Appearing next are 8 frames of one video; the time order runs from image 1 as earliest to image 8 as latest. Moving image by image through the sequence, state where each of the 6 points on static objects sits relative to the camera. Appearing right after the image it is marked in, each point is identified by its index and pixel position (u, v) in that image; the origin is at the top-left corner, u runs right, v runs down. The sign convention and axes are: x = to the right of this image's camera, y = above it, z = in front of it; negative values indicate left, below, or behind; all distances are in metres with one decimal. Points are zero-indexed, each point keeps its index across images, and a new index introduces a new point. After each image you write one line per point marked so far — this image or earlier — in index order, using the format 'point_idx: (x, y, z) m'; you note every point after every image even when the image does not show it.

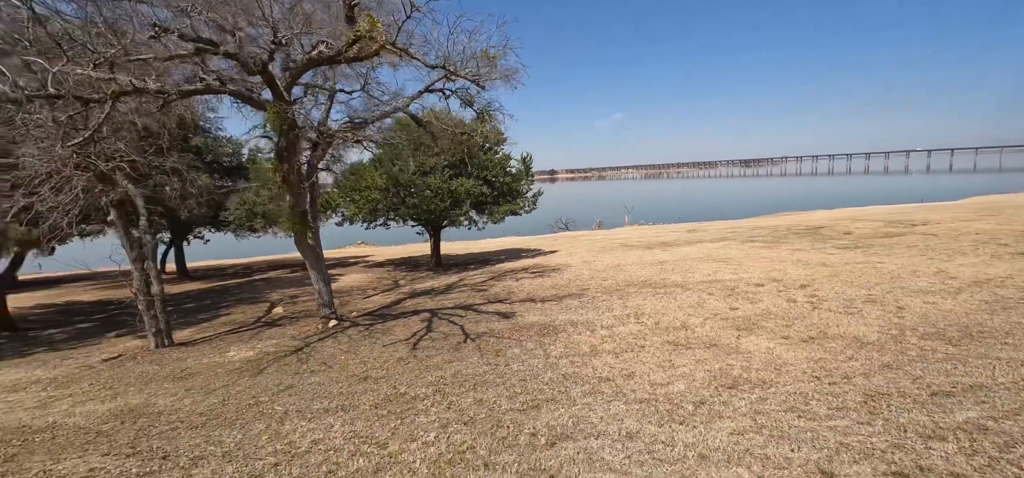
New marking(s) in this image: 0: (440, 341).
0: (-1.1, -1.5, +7.2) m
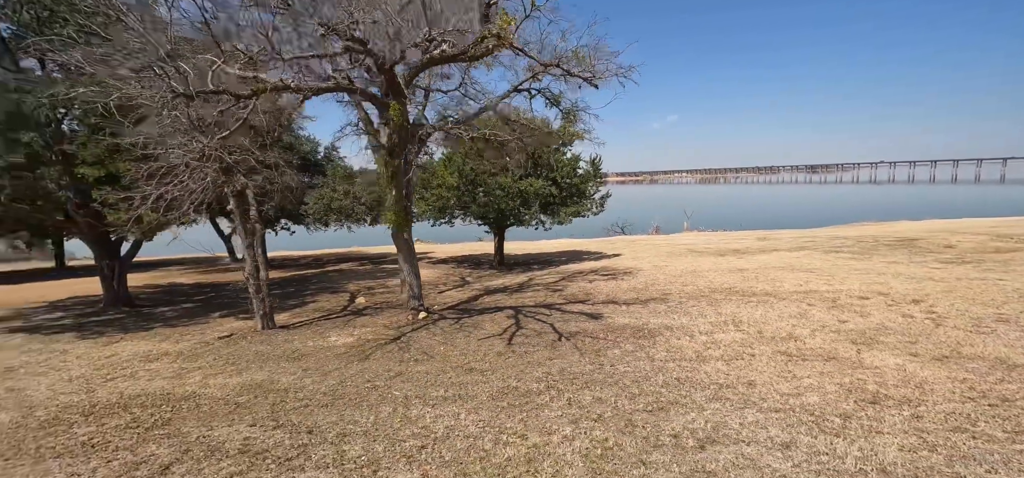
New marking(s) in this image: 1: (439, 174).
0: (+0.3, -1.5, +7.3) m
1: (-3.0, +2.5, +19.9) m
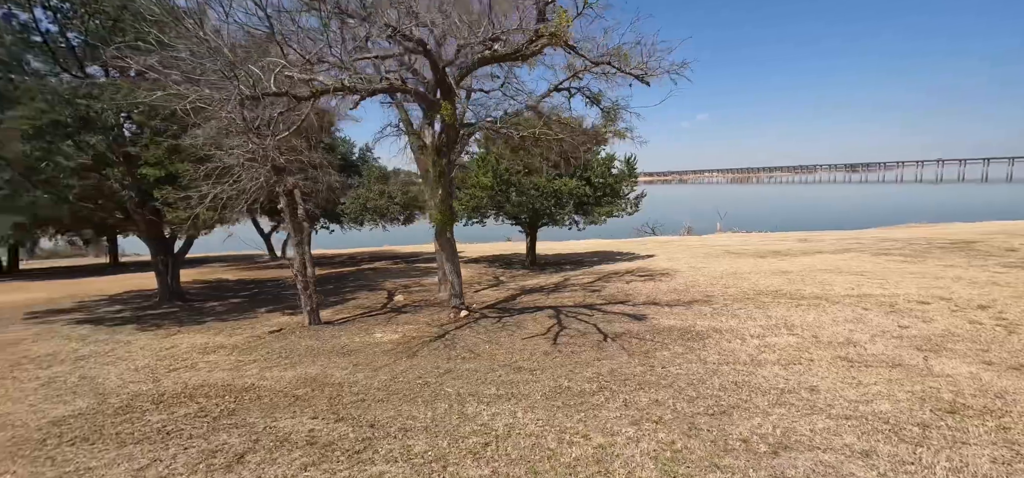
0: (+1.0, -1.5, +7.3) m
1: (-1.6, +2.5, +20.0) m
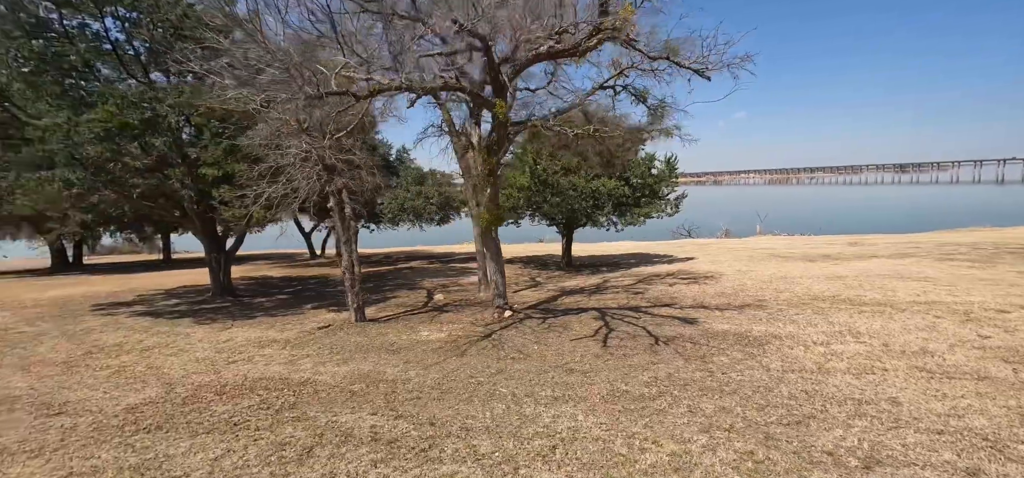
0: (+1.7, -1.5, +7.1) m
1: (0.0, +2.5, +20.0) m
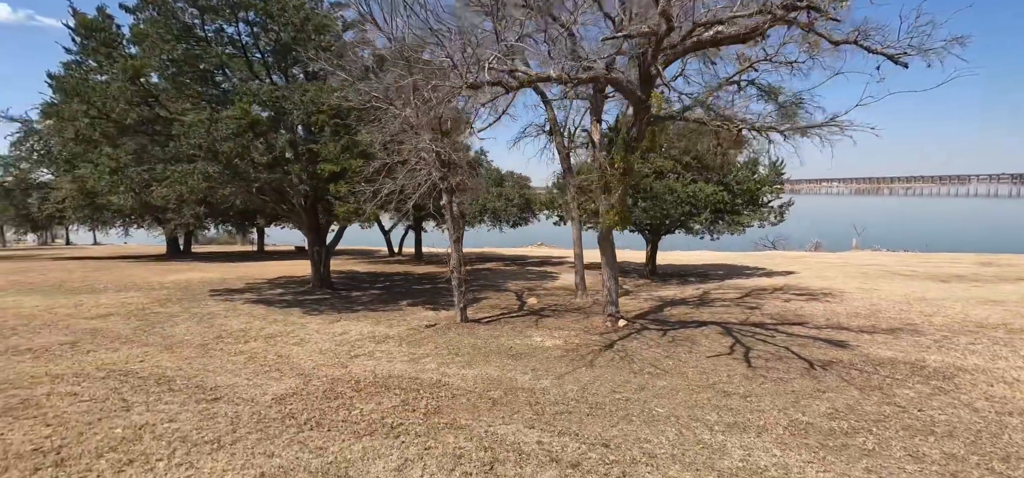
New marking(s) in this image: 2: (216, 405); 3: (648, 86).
0: (+3.4, -1.6, +6.4) m
1: (+3.6, +2.3, +19.4) m
2: (-2.7, -1.5, +4.5) m
3: (+1.9, +2.1, +6.8) m
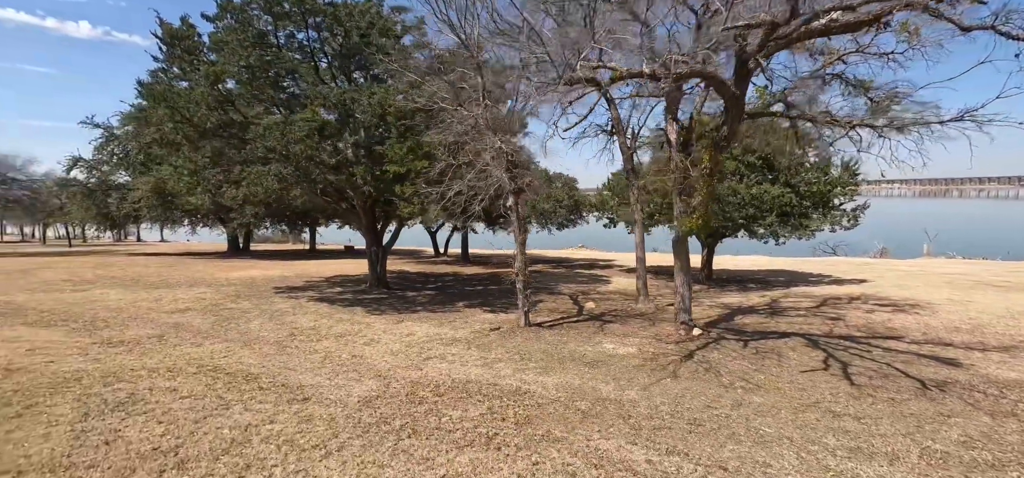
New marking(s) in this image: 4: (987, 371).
0: (+4.4, -1.7, +5.8) m
1: (+5.7, +2.2, +18.8) m
2: (-1.9, -1.5, +4.5) m
3: (+3.0, +2.0, +6.4) m
4: (+5.9, -1.7, +6.1) m
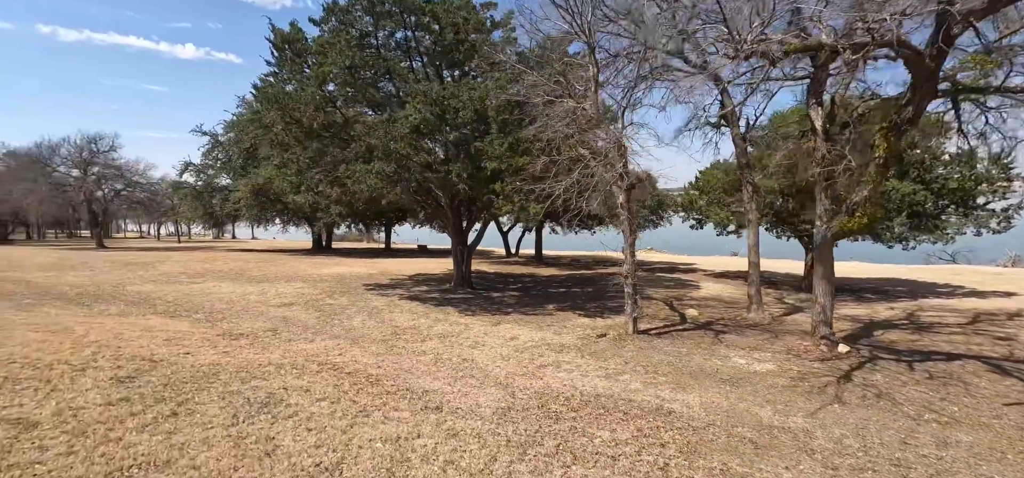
0: (+5.8, -1.7, +4.7) m
1: (+8.8, +2.1, +17.4) m
2: (-0.6, -1.5, +4.2) m
3: (+4.5, +2.0, +5.4) m
4: (+7.4, -1.7, +4.8) m
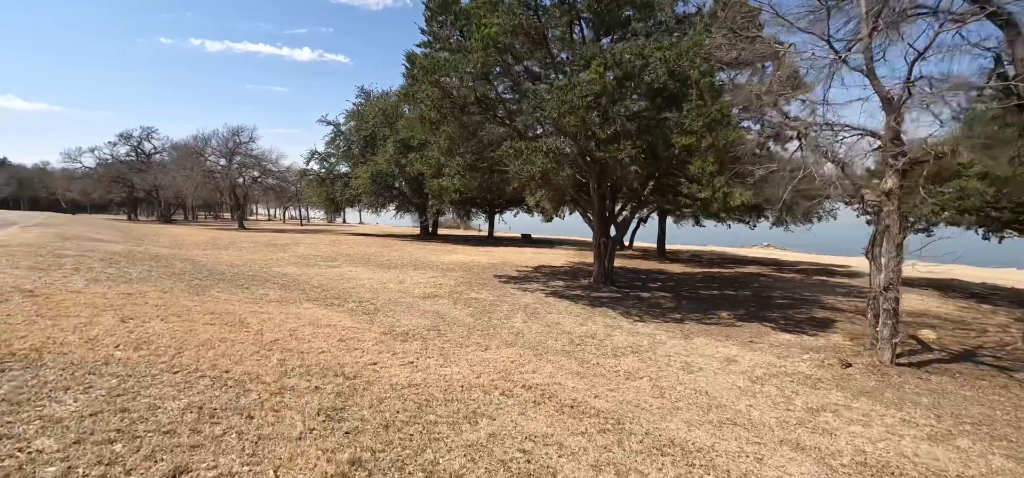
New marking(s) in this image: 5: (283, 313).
0: (+7.9, -1.9, +1.9) m
1: (+13.3, +2.0, +13.7) m
2: (+1.5, -1.5, +2.6) m
3: (+6.9, +1.9, +2.8) m
4: (+9.4, -1.9, +1.7) m
5: (-3.3, -1.1, +7.1) m
